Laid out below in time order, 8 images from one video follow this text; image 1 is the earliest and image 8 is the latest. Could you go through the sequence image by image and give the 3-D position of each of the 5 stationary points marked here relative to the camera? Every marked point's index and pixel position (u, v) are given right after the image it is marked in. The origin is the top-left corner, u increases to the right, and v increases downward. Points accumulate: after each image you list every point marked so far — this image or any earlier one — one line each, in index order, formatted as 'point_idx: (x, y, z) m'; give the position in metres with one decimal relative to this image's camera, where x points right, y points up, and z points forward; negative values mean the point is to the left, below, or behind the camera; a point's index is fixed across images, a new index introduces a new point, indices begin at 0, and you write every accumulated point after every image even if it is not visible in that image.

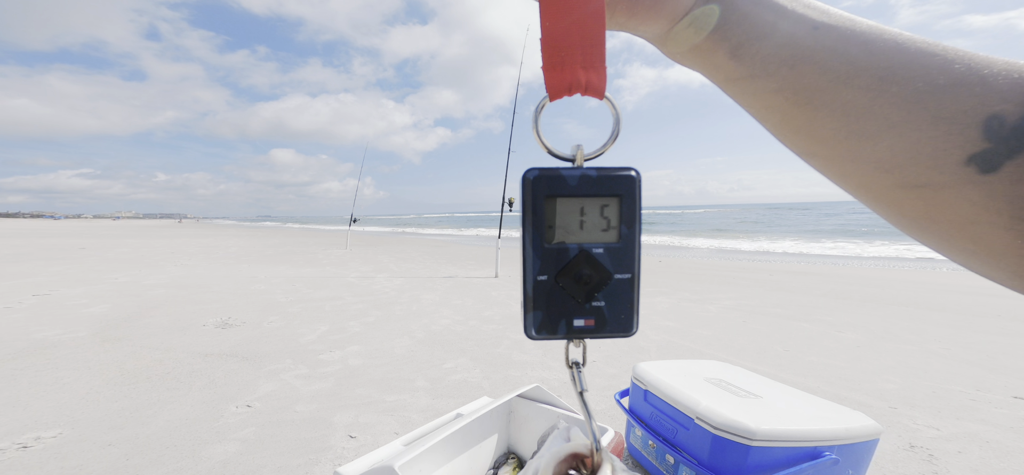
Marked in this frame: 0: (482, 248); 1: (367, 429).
0: (-1.2, -0.4, +15.9) m
1: (-0.8, -1.0, +2.2) m
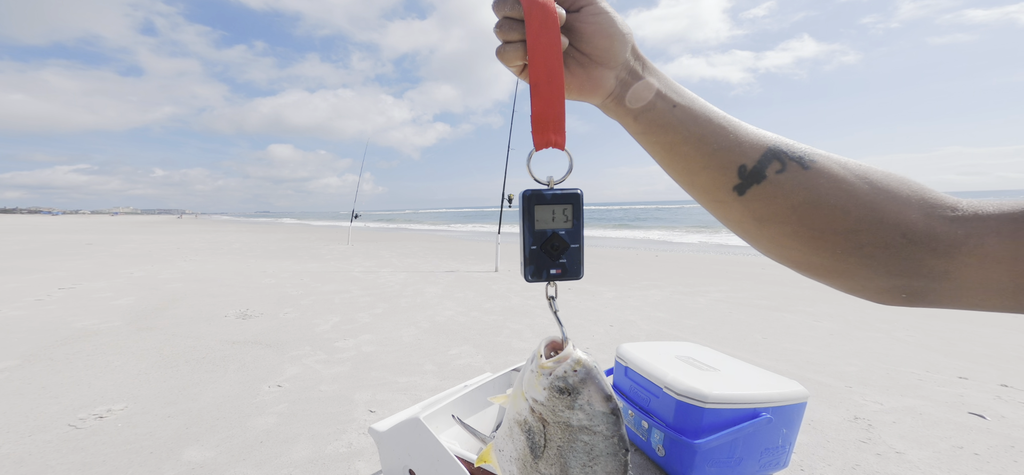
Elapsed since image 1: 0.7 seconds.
0: (-1.2, -0.2, +16.2) m
1: (-0.8, -1.0, +2.5) m
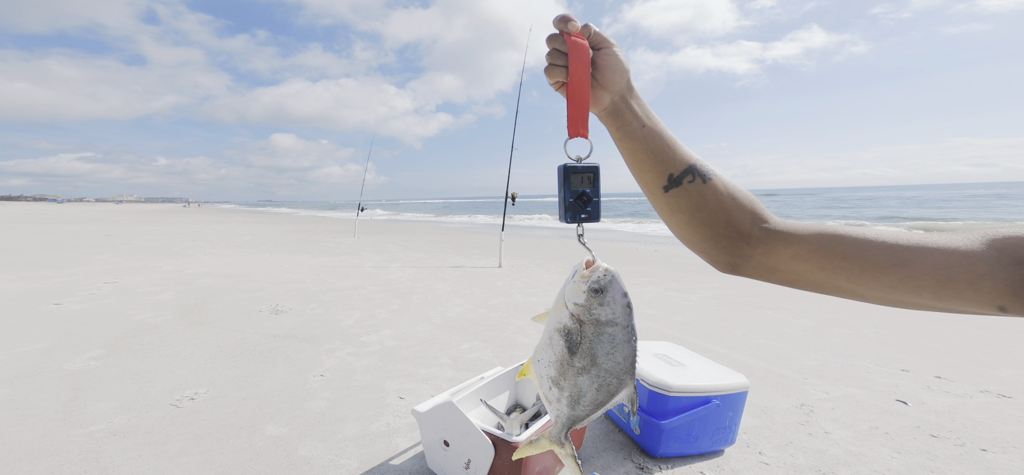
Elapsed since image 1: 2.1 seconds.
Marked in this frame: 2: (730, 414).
0: (-1.1, 0.0, +16.7) m
1: (-0.7, -1.1, +3.0) m
2: (+1.1, -0.9, +2.2) m
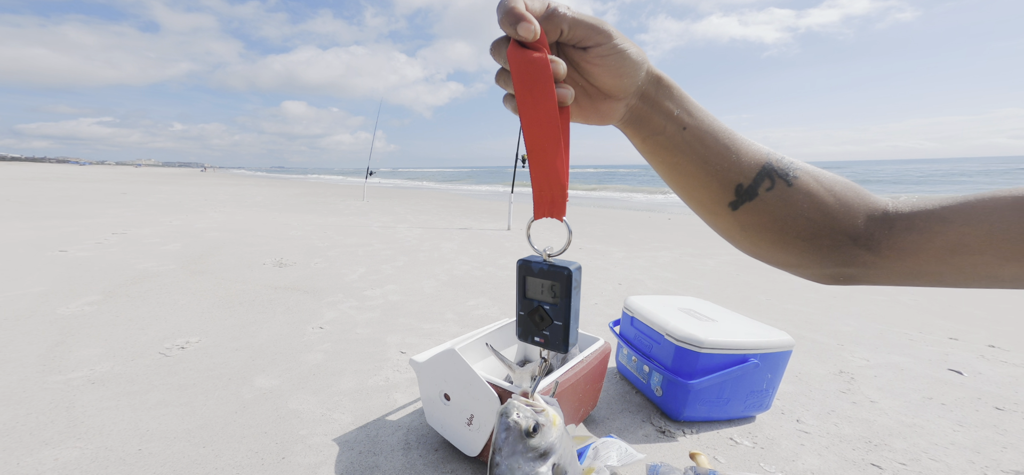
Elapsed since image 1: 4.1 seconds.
0: (-0.7, +1.4, +16.4) m
1: (-0.7, -0.7, +2.8) m
2: (+1.2, -0.6, +1.9) m
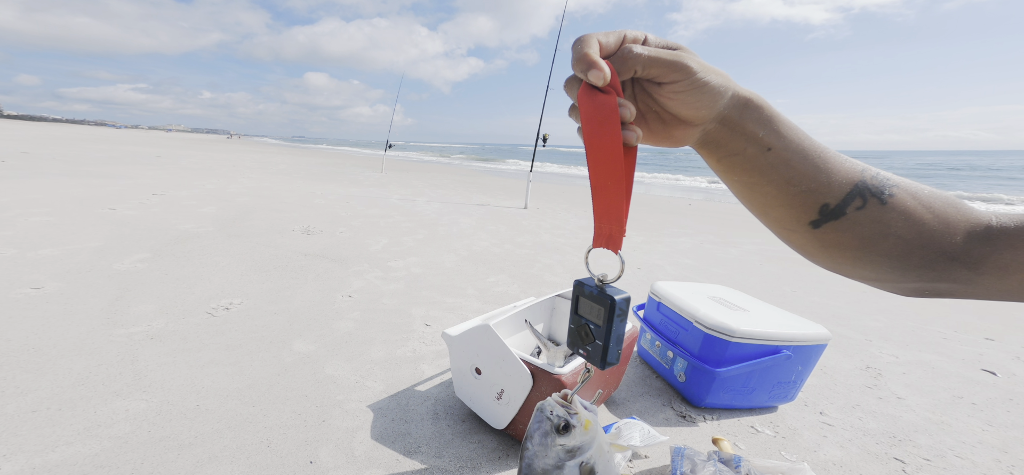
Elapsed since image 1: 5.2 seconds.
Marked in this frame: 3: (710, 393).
0: (+0.1, +2.2, +16.4) m
1: (-0.5, -0.6, +2.9) m
2: (+1.3, -0.6, +1.9) m
3: (+0.9, -0.7, +2.0) m
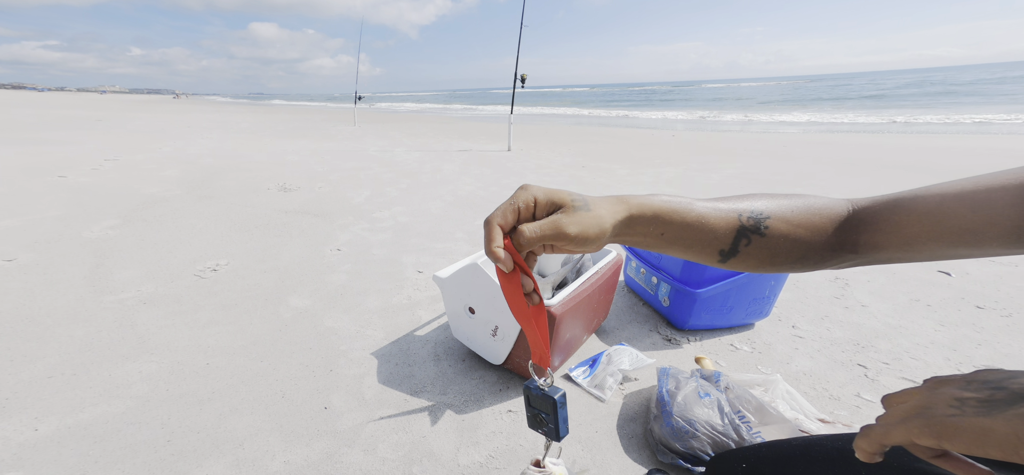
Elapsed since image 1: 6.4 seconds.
0: (-0.8, +4.3, +15.9) m
1: (-0.6, -0.2, +2.9) m
2: (+1.3, -0.3, +2.1) m
3: (+0.9, -0.4, +2.1) m
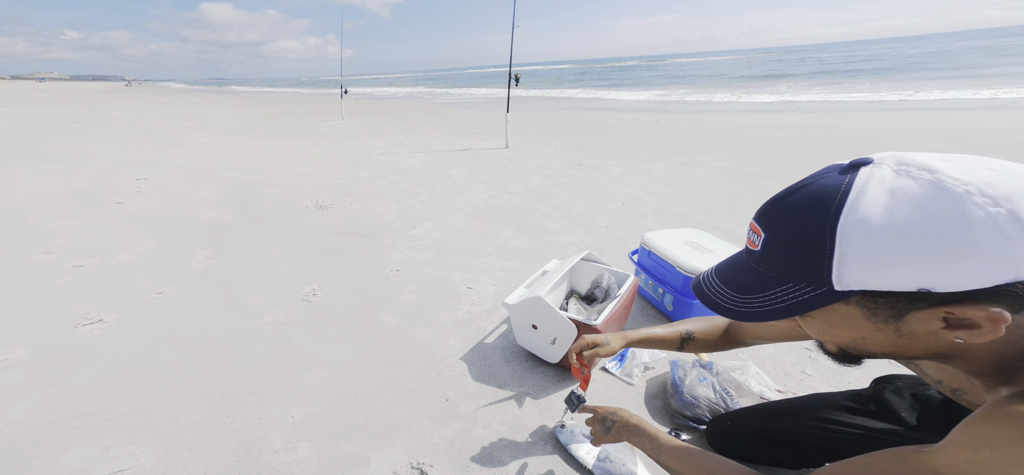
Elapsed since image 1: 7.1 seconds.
0: (-1.2, +4.8, +16.3) m
1: (-0.3, -0.4, +3.6) m
2: (+1.6, -0.4, +2.8) m
3: (+1.2, -0.5, +2.9) m
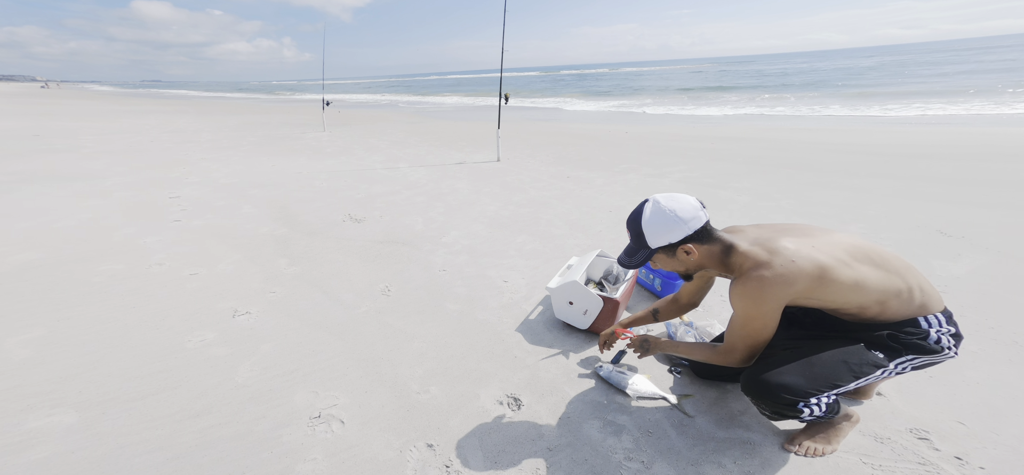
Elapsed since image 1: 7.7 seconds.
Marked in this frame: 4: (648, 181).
0: (-2.0, +4.5, +17.3) m
1: (0.0, -0.4, +4.6) m
2: (+1.9, -0.4, +4.0) m
3: (+1.6, -0.5, +4.0) m
4: (+2.7, +1.0, +8.4) m
